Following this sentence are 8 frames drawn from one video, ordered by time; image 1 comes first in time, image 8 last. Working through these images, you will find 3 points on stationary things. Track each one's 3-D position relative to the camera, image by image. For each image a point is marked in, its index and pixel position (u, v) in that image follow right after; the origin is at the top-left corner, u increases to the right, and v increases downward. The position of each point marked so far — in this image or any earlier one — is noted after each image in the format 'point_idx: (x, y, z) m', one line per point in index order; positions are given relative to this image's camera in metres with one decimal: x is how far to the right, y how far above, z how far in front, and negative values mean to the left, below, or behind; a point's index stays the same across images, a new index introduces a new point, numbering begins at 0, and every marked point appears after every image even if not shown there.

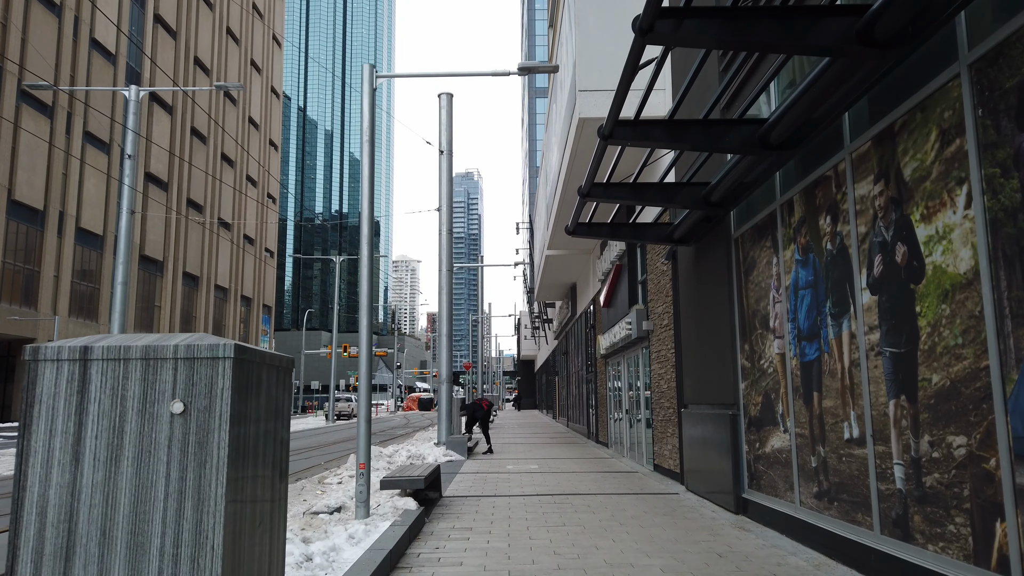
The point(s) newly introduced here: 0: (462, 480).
0: (-0.9, -3.3, +12.8) m
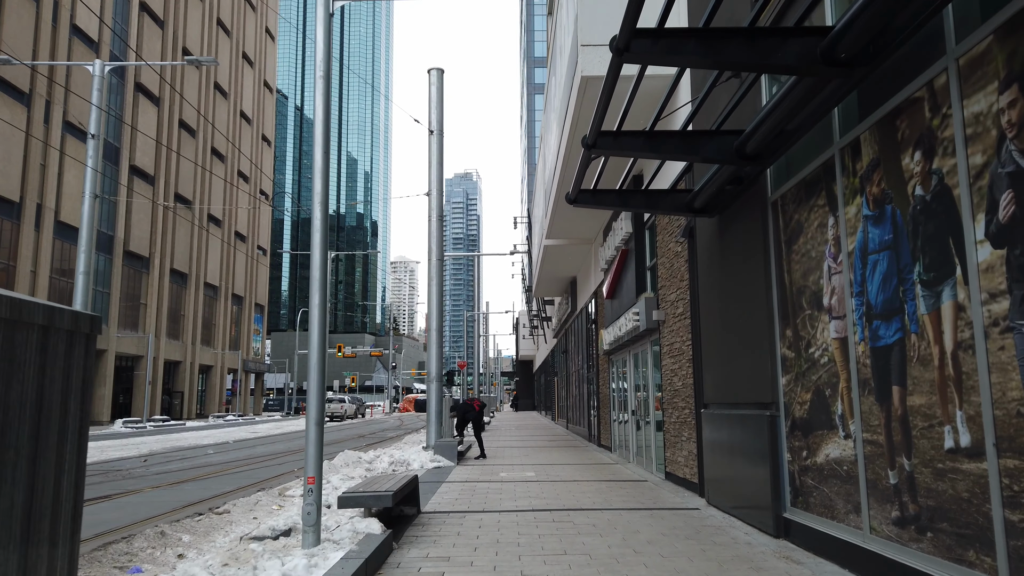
0: (-1.0, -3.1, +11.1) m
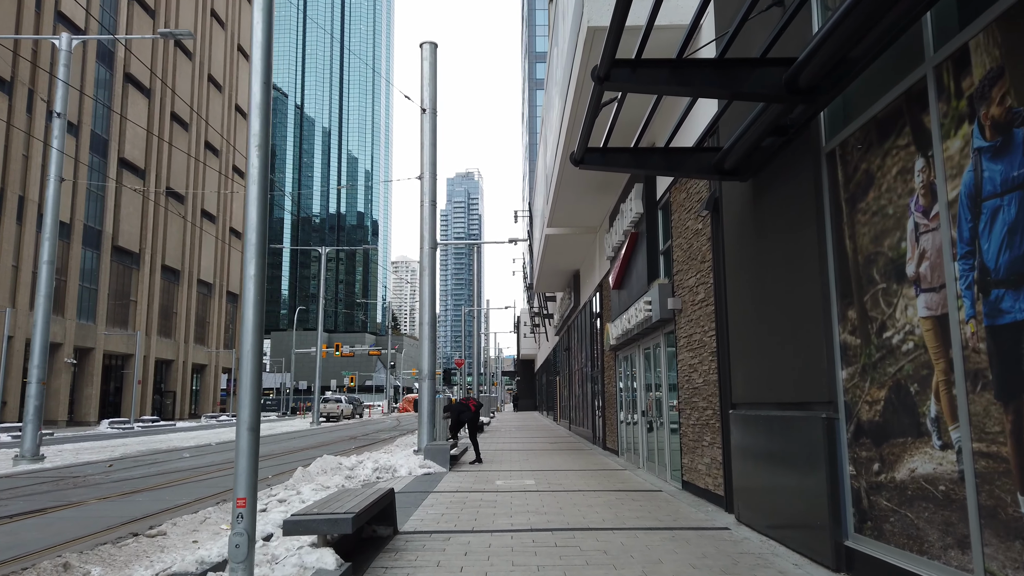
0: (-1.0, -2.8, +9.7) m
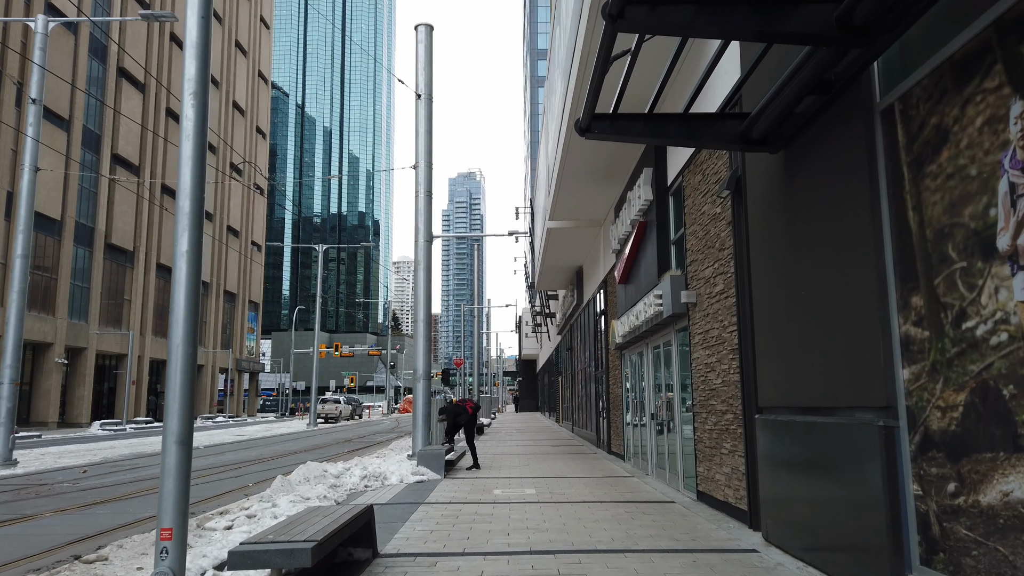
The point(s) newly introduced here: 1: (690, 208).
0: (-1.1, -2.7, +8.7) m
1: (+2.5, +1.1, +10.5) m
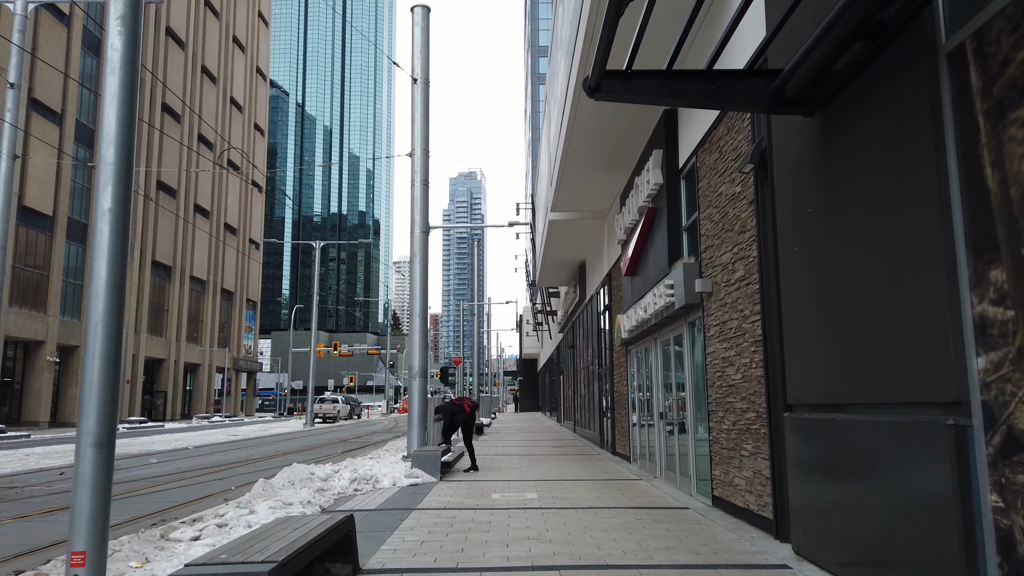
0: (-1.1, -2.6, +7.9) m
1: (+2.5, +1.3, +9.7) m
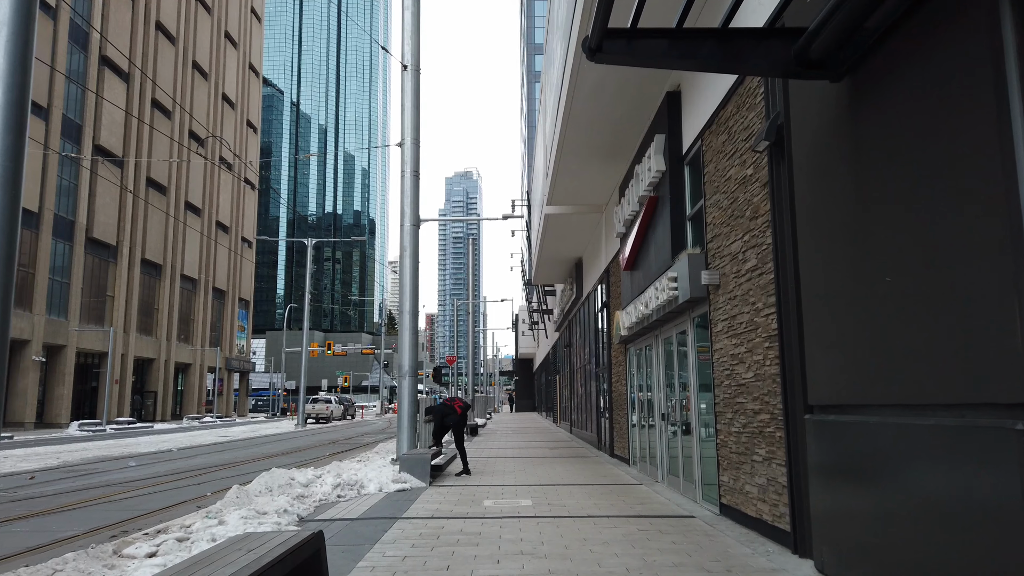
0: (-1.1, -2.5, +7.2) m
1: (+2.4, +1.4, +9.0) m
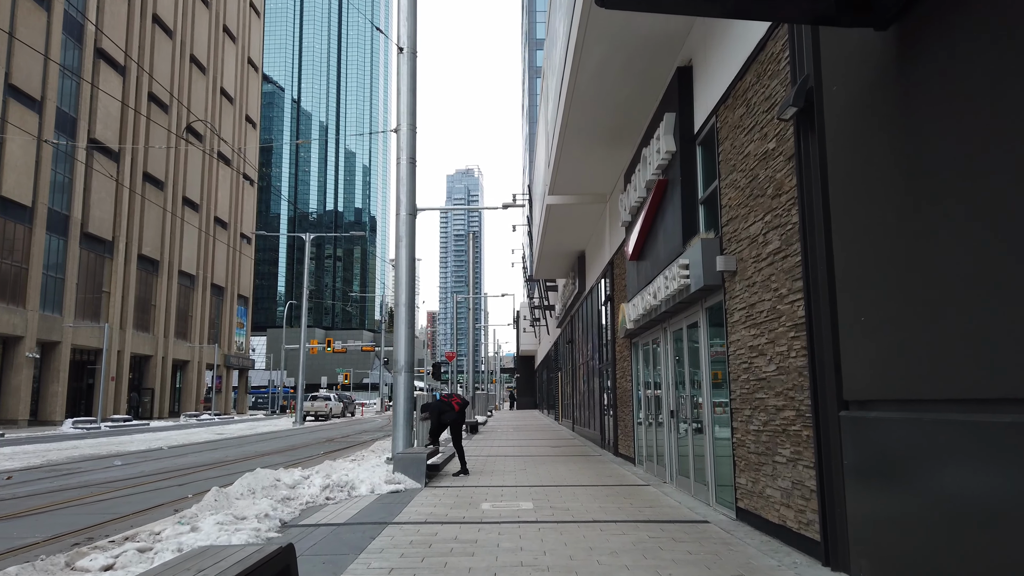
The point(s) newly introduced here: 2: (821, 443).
0: (-1.1, -2.3, +6.6) m
1: (+2.4, +1.5, +8.4) m
2: (+2.5, -1.2, +5.9) m
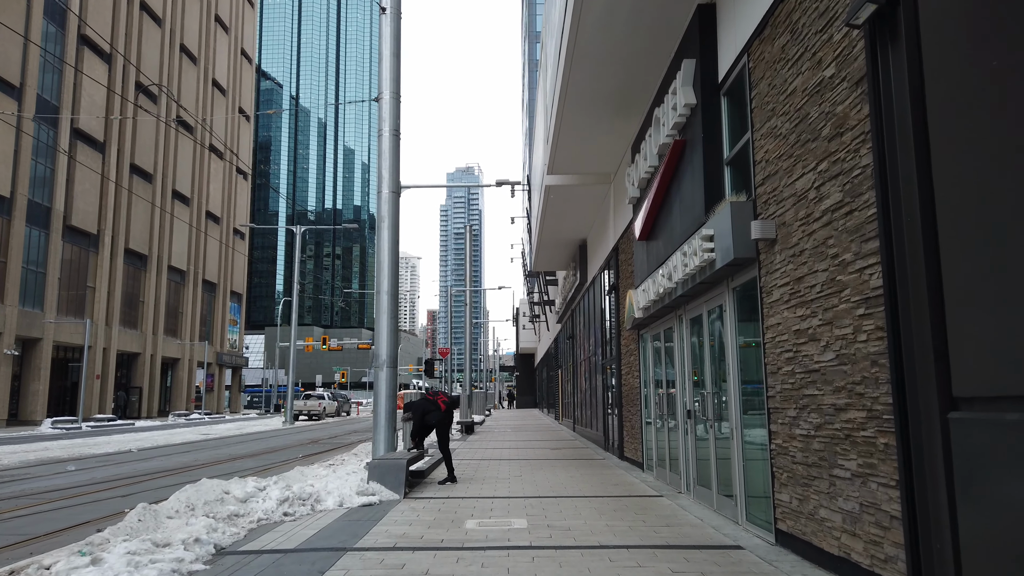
0: (-1.3, -2.1, +5.1) m
1: (+2.3, +1.8, +6.8) m
2: (+2.4, -1.0, +4.4) m
